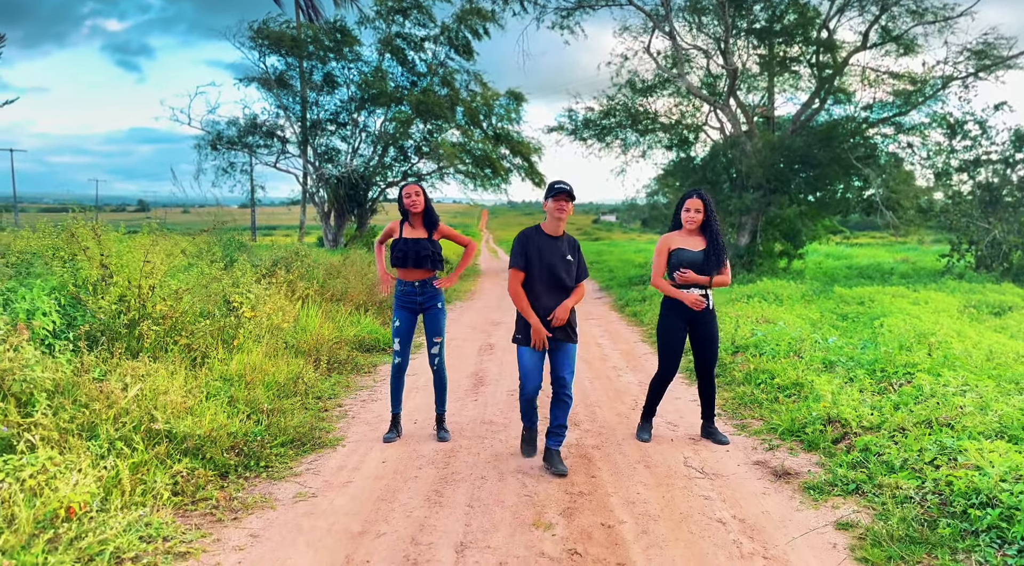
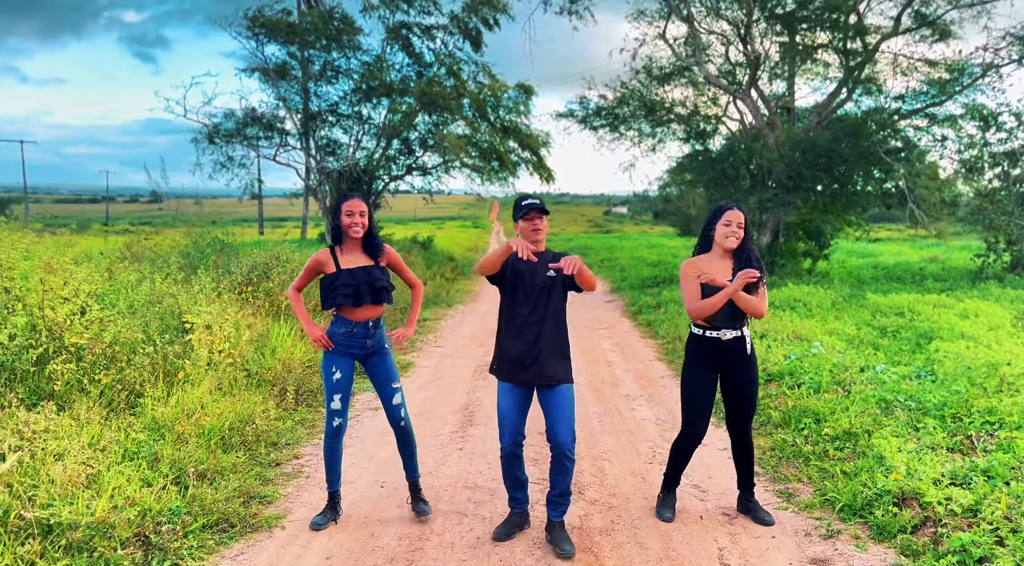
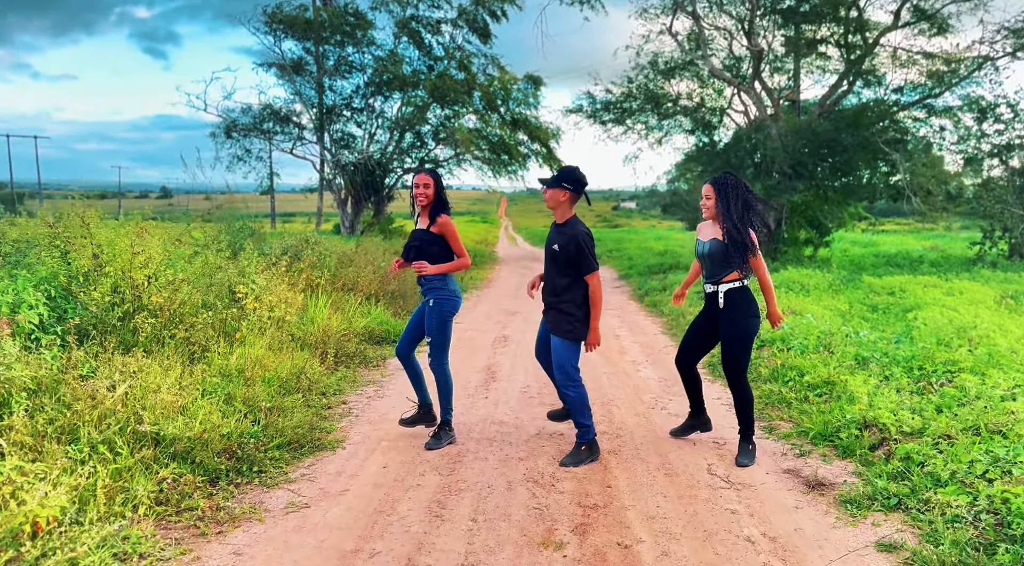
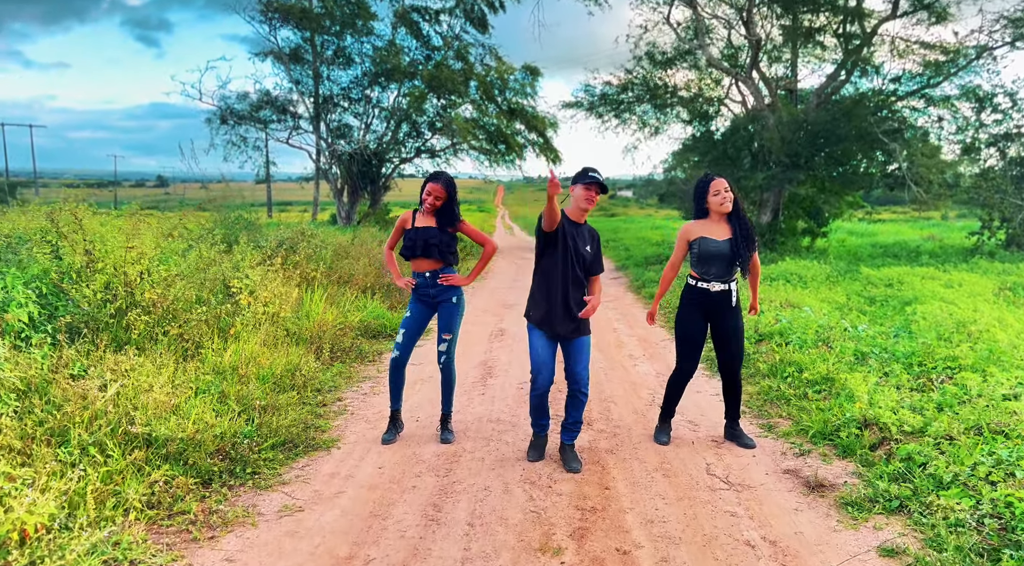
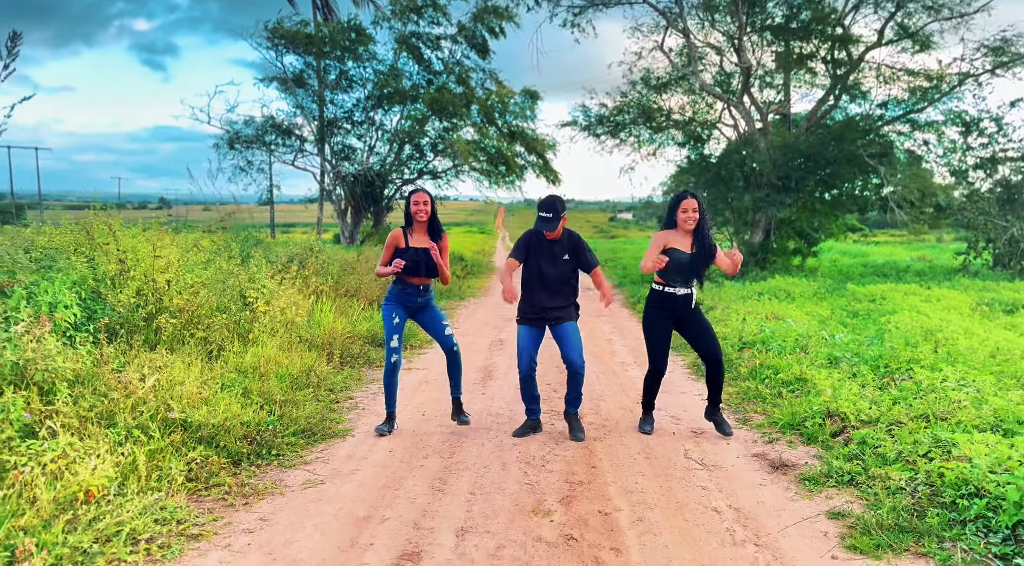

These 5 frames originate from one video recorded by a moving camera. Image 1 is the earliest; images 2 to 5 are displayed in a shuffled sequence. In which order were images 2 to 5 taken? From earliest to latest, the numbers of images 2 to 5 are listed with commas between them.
4, 2, 5, 3
